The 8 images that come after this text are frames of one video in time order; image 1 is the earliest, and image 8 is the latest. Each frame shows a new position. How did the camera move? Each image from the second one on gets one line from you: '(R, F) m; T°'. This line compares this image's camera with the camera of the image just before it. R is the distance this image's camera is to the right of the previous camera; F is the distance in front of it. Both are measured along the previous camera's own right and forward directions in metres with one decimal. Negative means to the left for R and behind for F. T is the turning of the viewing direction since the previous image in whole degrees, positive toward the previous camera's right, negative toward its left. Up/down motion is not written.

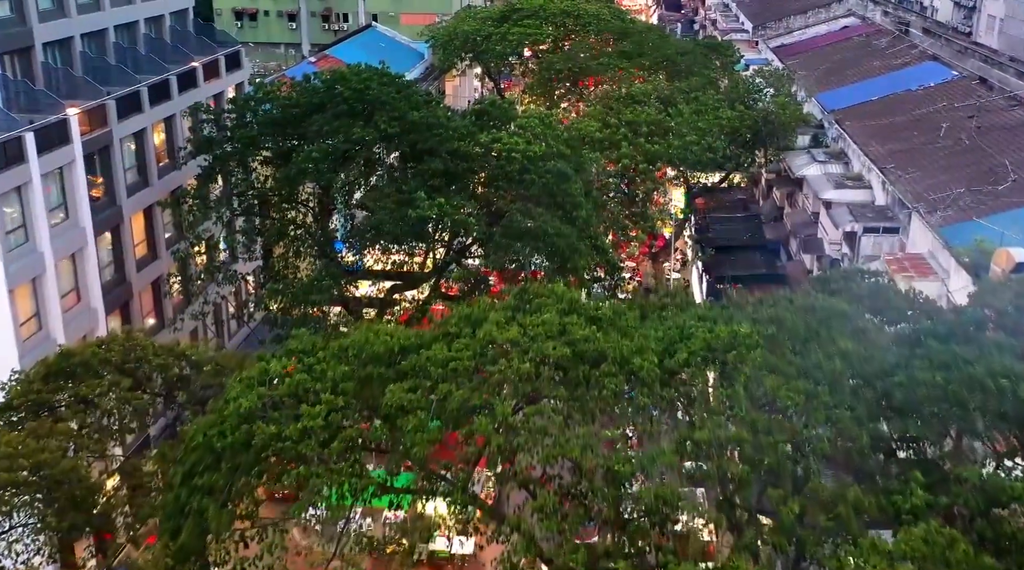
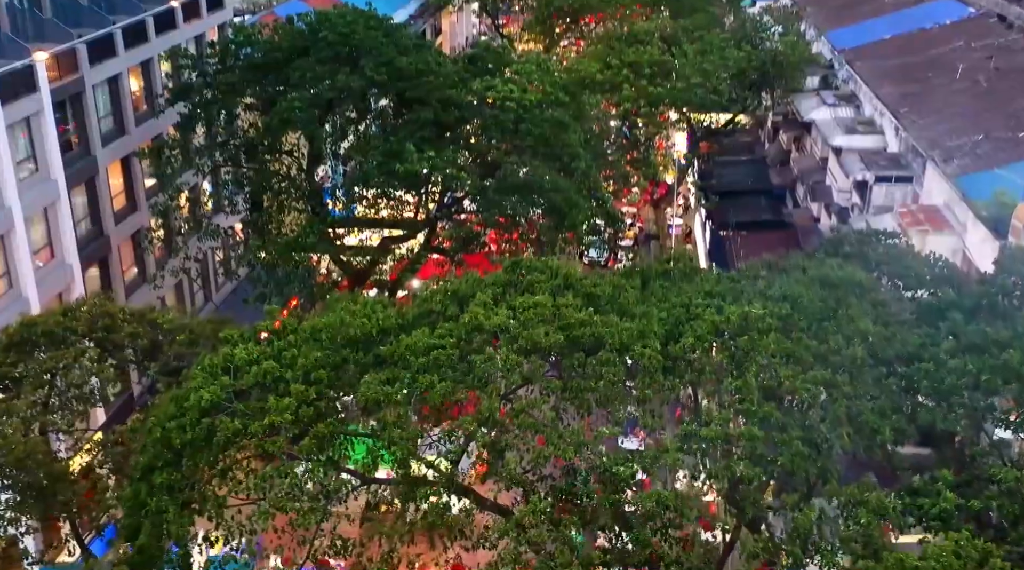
(+0.1, +1.4) m; 0°
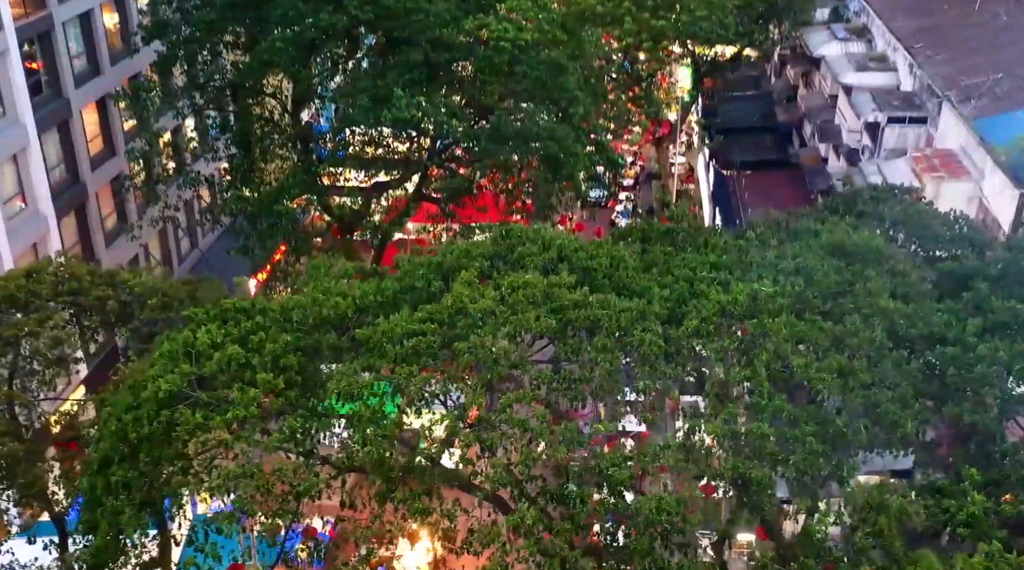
(+0.1, +1.2) m; 0°
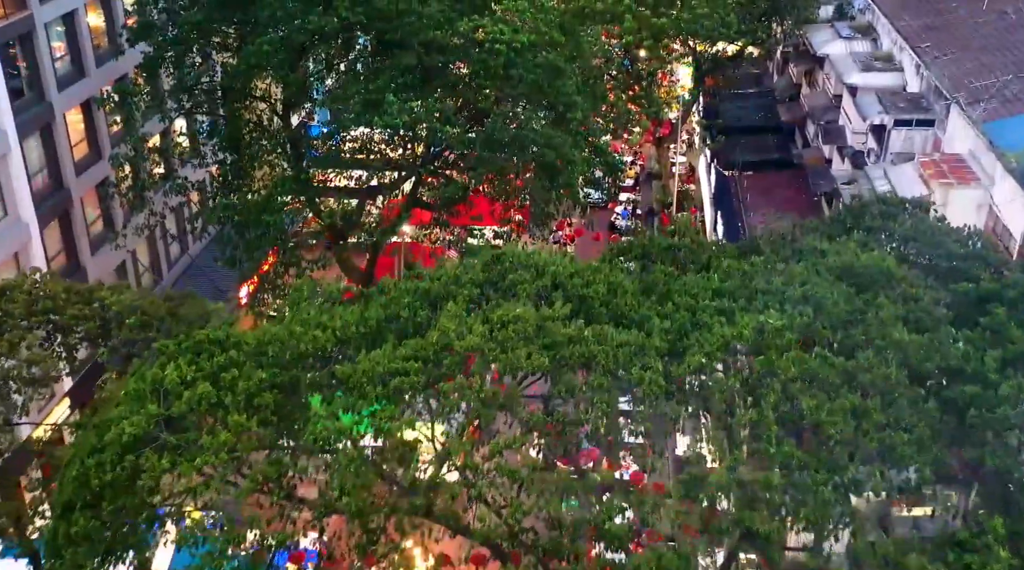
(+0.1, +0.8) m; 0°
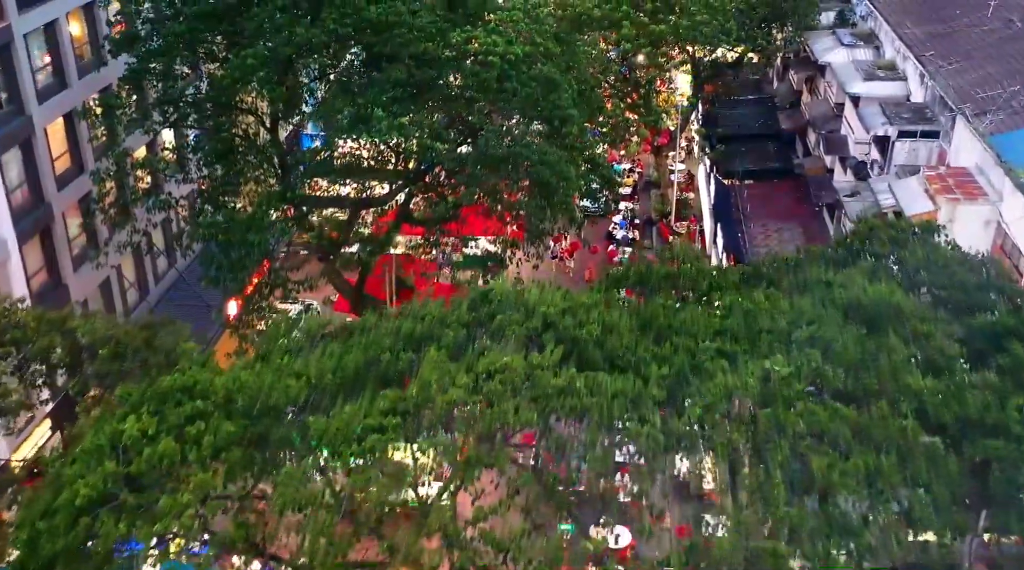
(+0.1, +0.8) m; 0°
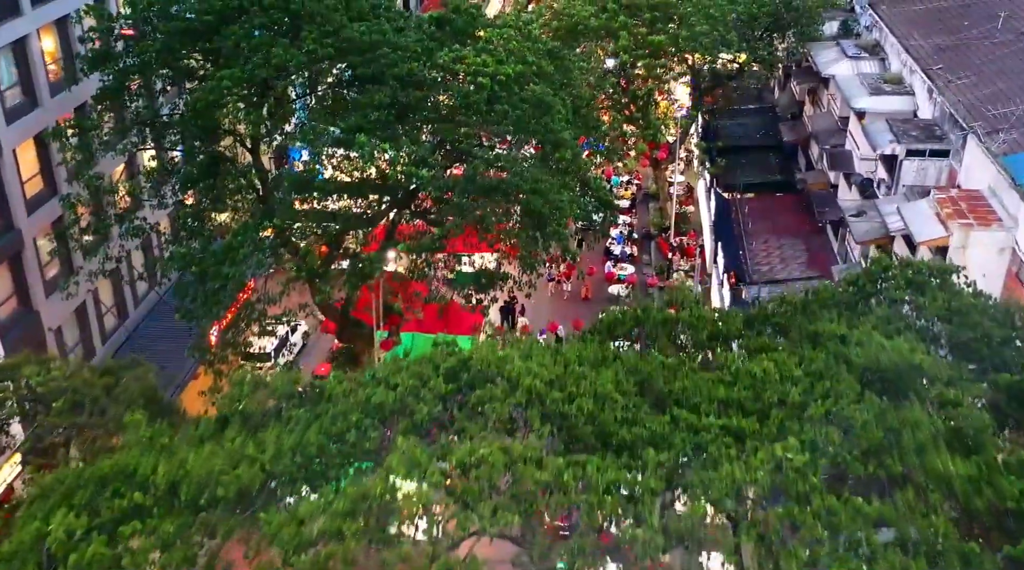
(+0.2, +1.2) m; 0°
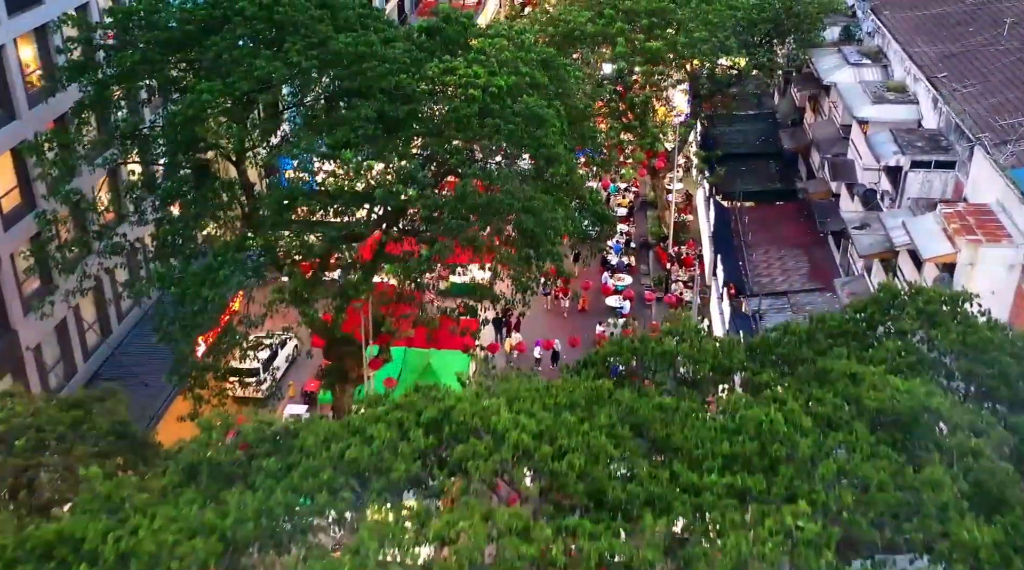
(+0.1, +0.8) m; 0°
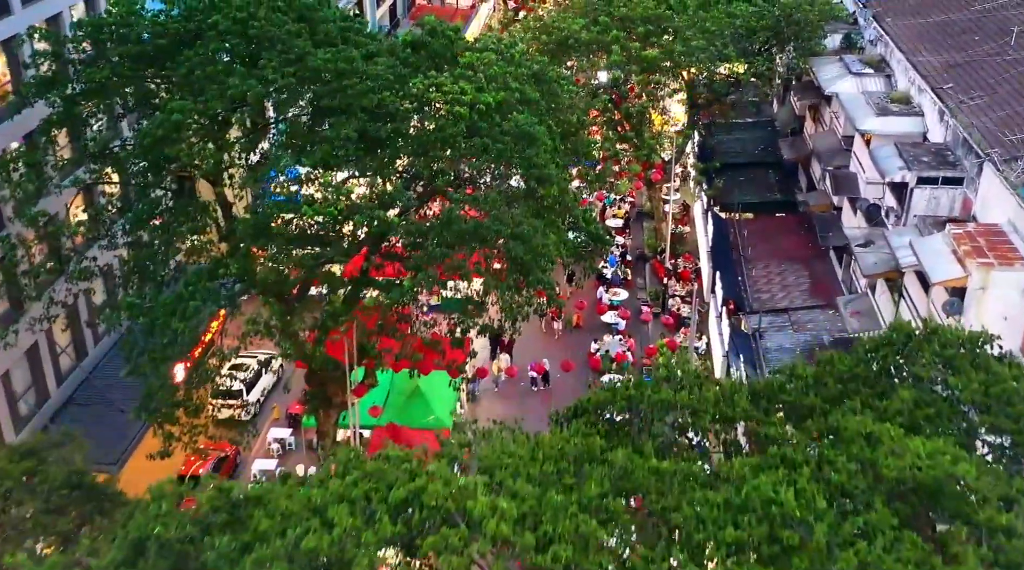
(+0.1, +1.1) m; 0°
